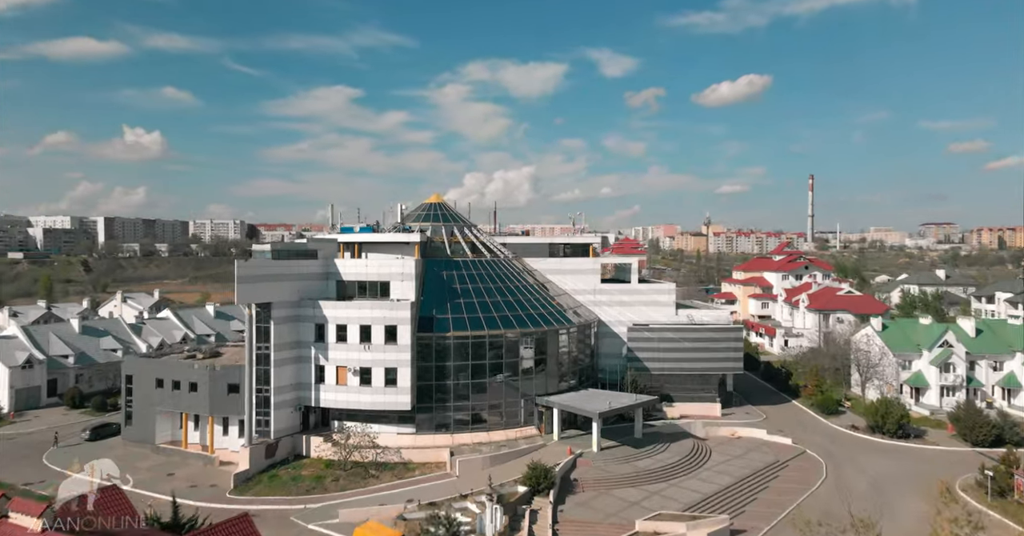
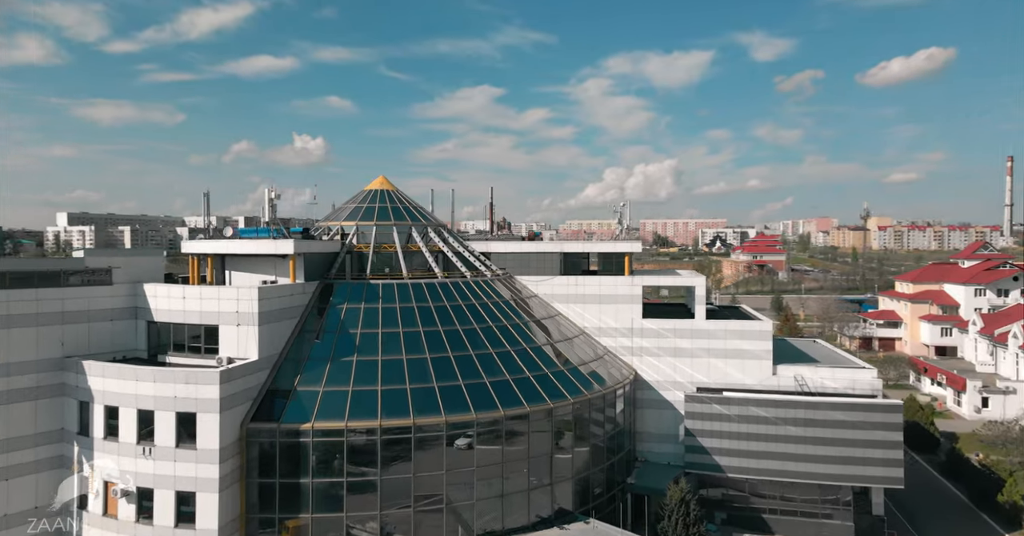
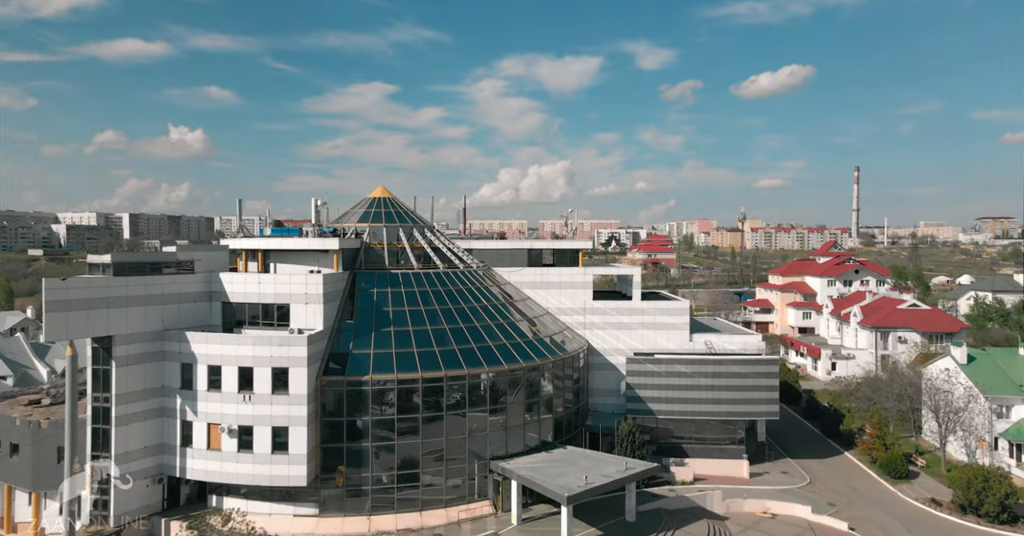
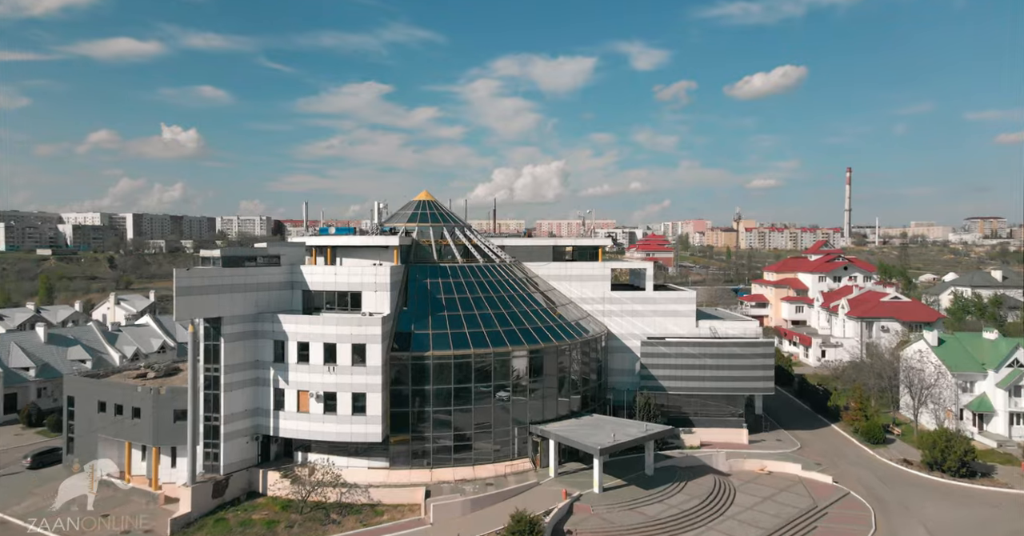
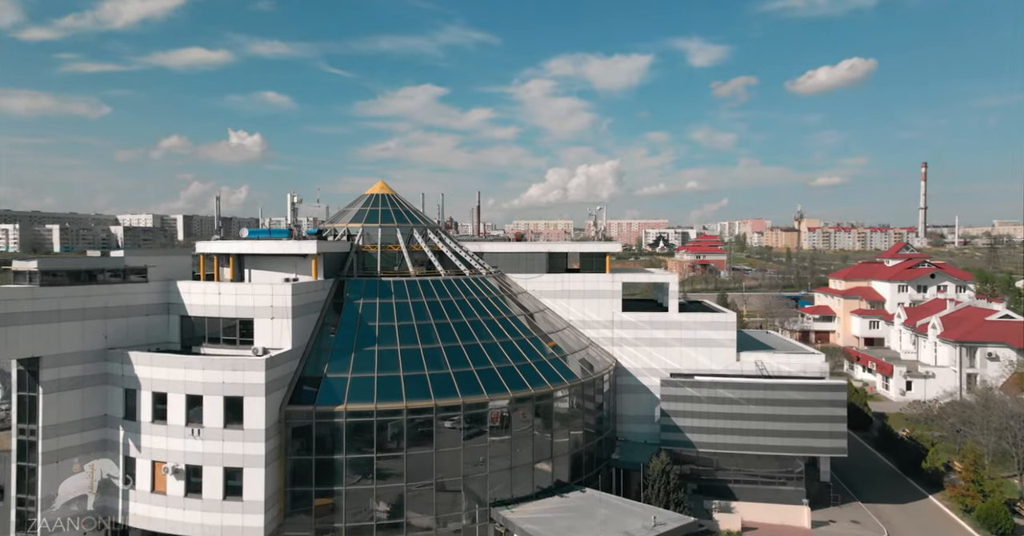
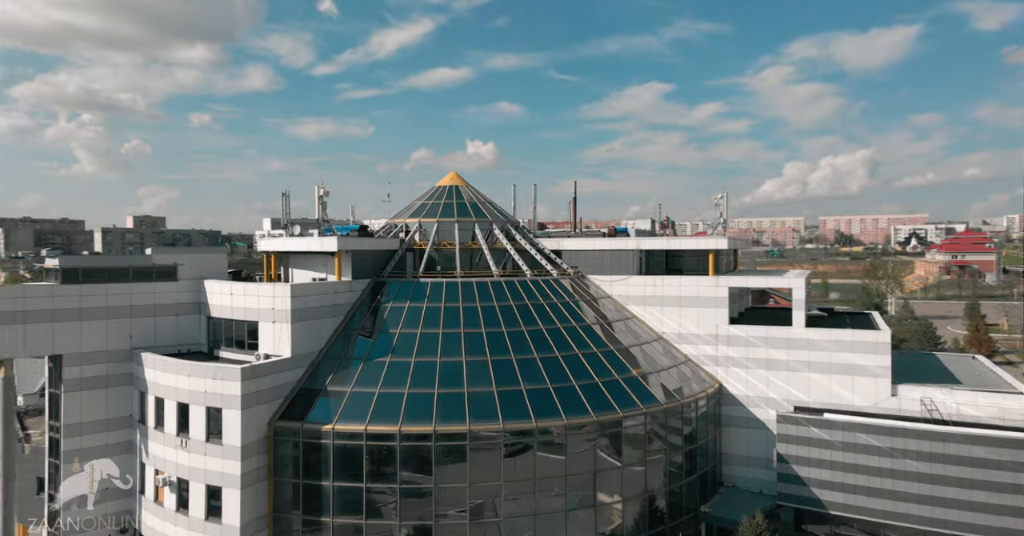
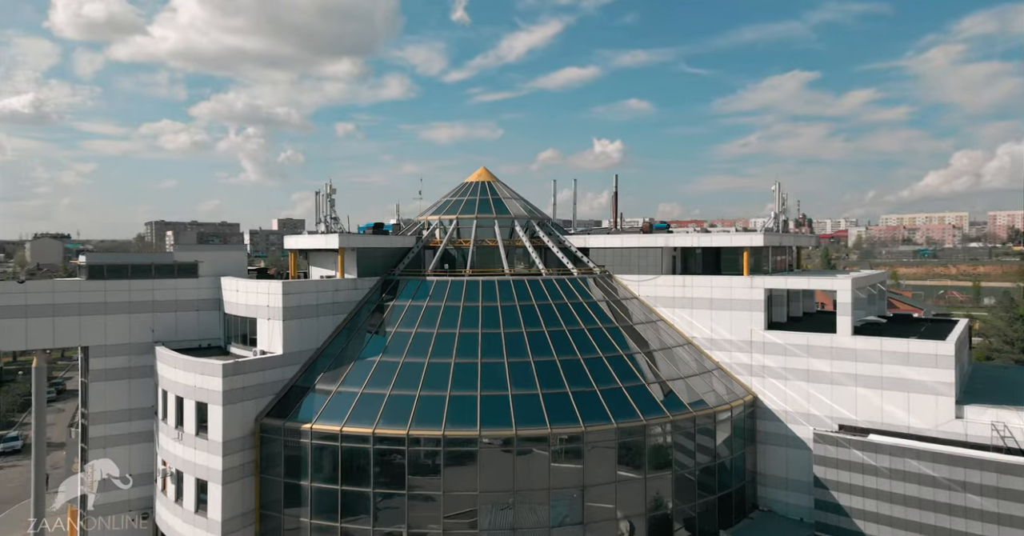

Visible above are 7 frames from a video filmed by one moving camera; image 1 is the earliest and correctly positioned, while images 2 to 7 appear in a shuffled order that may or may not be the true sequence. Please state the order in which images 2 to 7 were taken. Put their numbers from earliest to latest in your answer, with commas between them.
4, 3, 5, 2, 6, 7
